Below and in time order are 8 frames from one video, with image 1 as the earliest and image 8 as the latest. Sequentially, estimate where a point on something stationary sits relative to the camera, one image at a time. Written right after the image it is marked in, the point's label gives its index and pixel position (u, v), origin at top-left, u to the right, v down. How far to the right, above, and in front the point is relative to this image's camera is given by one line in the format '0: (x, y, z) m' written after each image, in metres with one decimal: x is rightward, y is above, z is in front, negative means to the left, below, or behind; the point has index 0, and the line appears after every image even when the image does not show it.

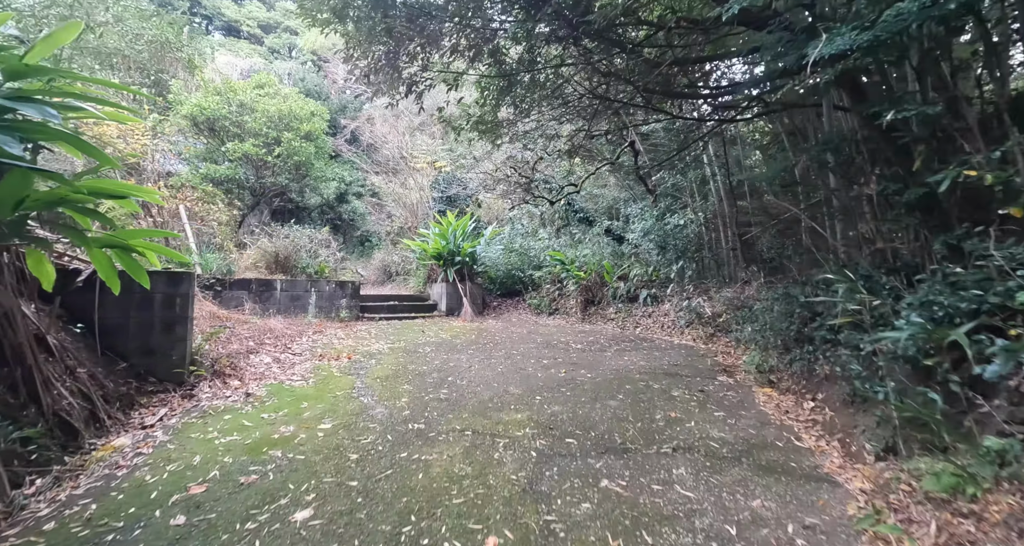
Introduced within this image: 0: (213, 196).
0: (-4.7, +1.2, +7.1) m
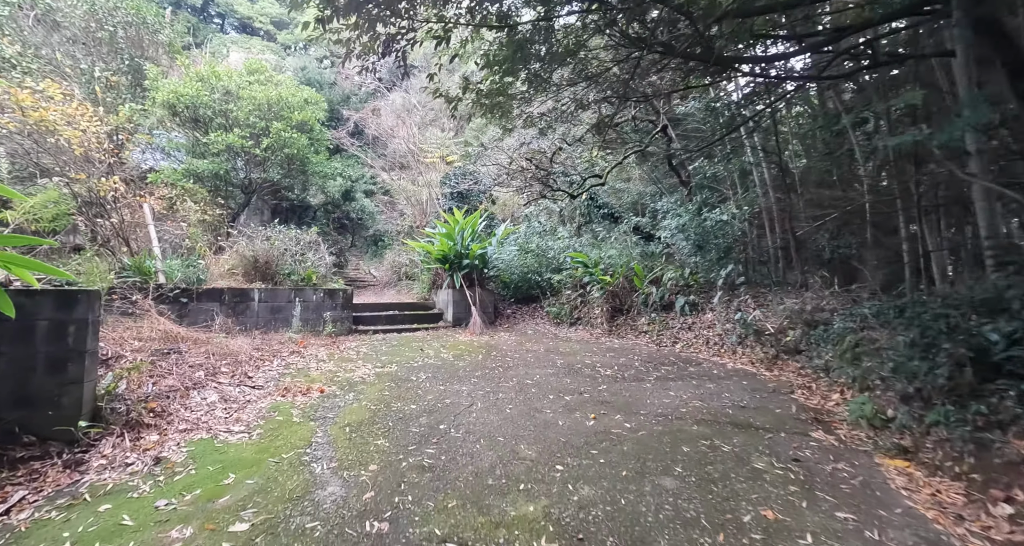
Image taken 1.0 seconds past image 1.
0: (-4.5, +1.1, +6.4) m
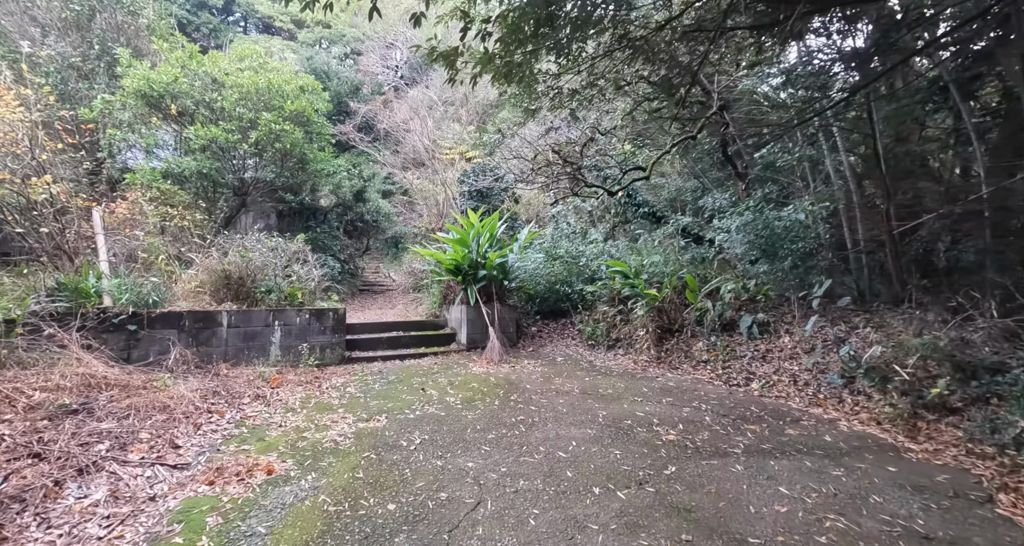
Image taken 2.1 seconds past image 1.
0: (-4.2, +0.9, +5.6) m
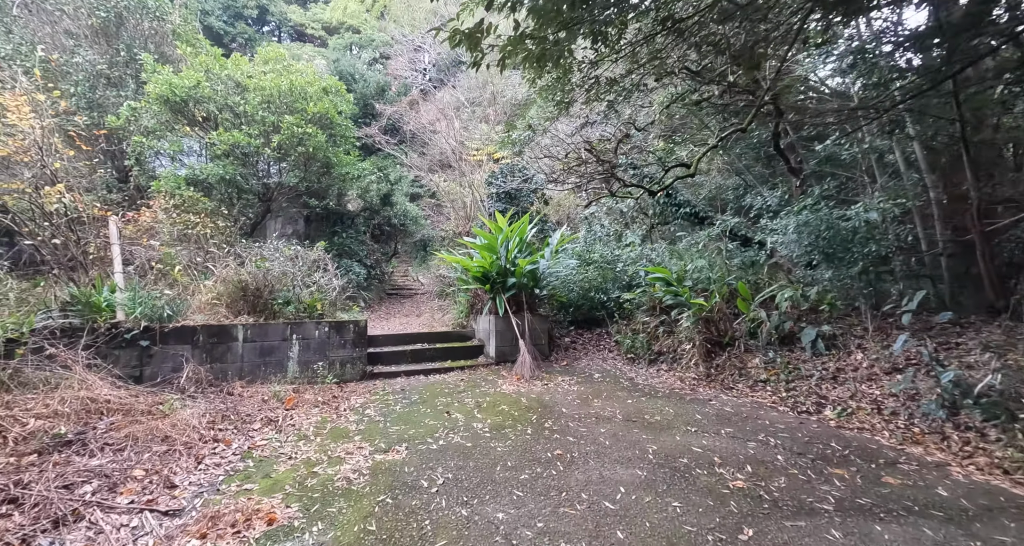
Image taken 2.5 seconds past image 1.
0: (-3.8, +0.8, +5.5) m
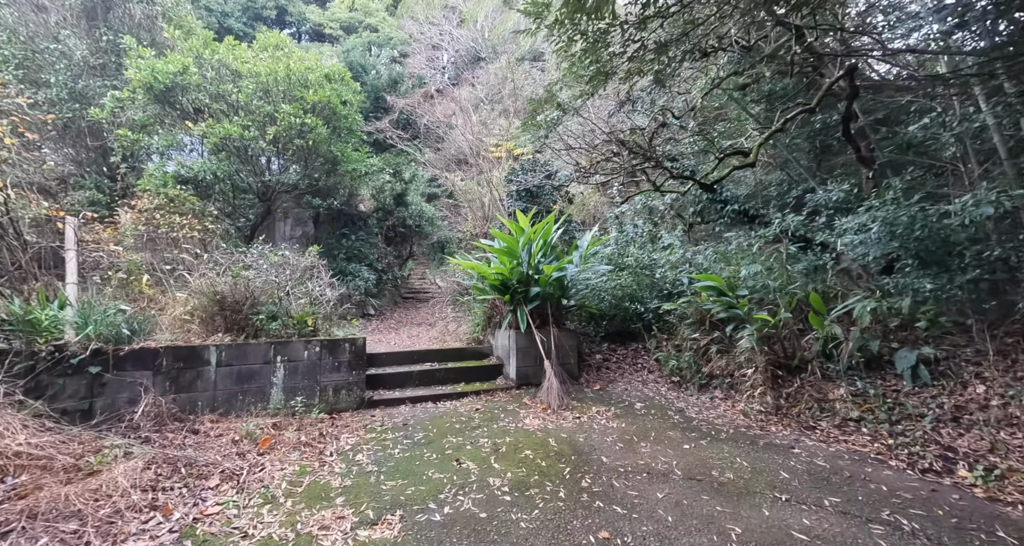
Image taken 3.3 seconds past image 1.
0: (-3.6, +0.8, +5.0) m
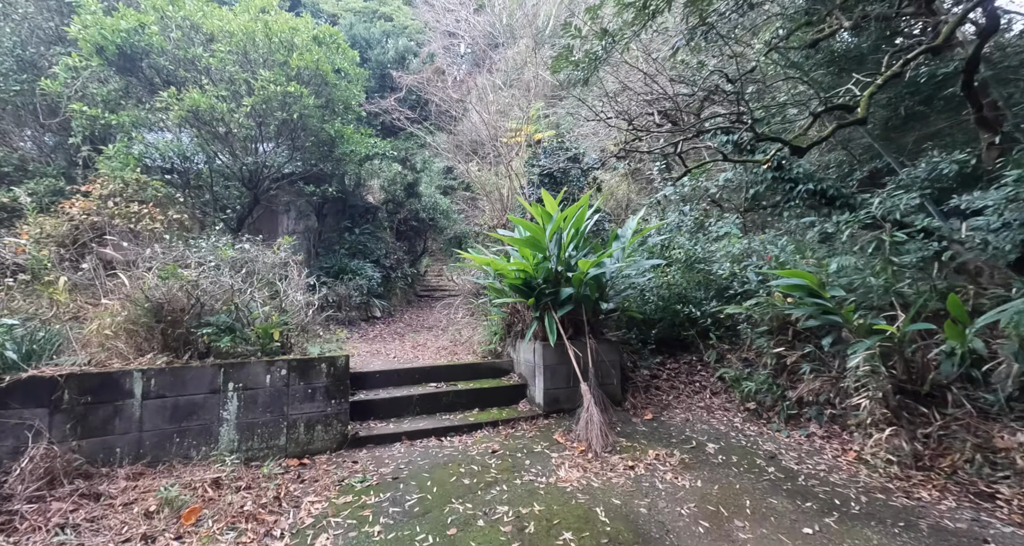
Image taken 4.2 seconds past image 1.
0: (-3.4, +0.8, +4.2) m
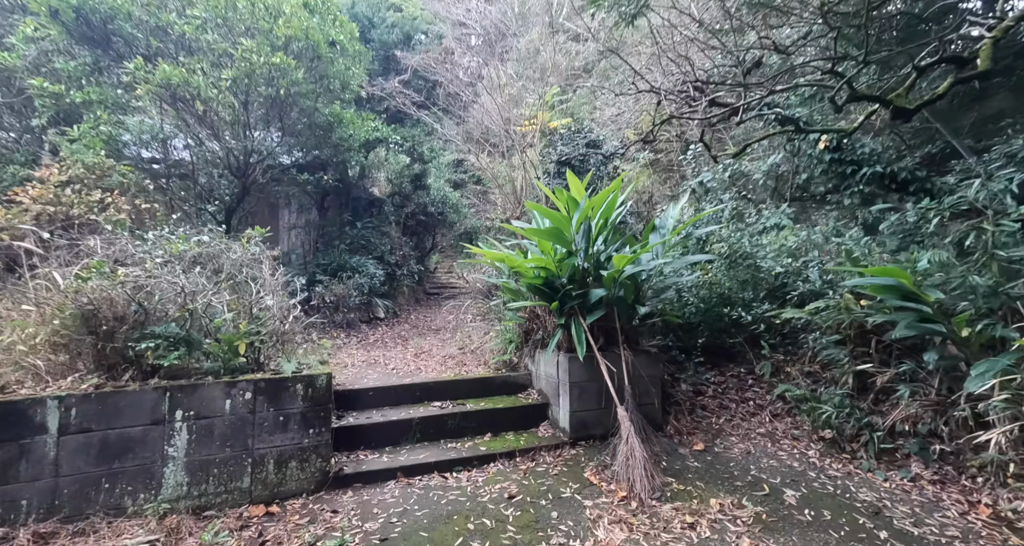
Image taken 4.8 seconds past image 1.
0: (-3.2, +0.8, +3.7) m
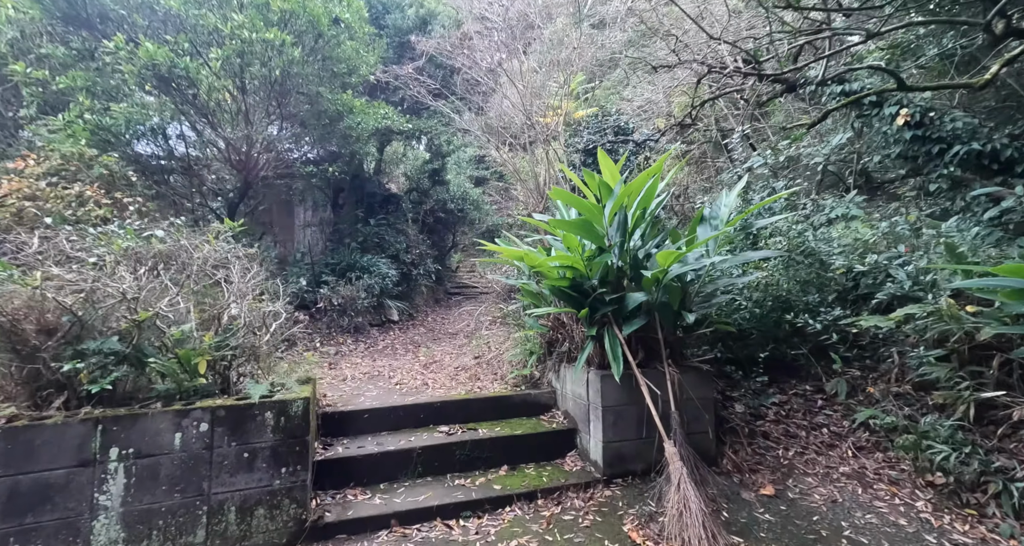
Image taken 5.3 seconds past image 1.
0: (-3.1, +0.8, +3.3) m
